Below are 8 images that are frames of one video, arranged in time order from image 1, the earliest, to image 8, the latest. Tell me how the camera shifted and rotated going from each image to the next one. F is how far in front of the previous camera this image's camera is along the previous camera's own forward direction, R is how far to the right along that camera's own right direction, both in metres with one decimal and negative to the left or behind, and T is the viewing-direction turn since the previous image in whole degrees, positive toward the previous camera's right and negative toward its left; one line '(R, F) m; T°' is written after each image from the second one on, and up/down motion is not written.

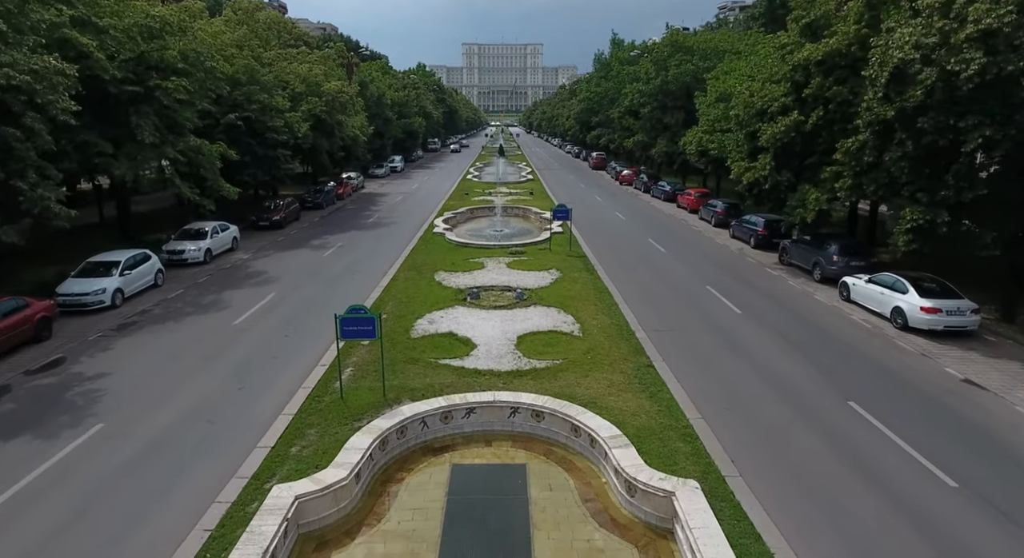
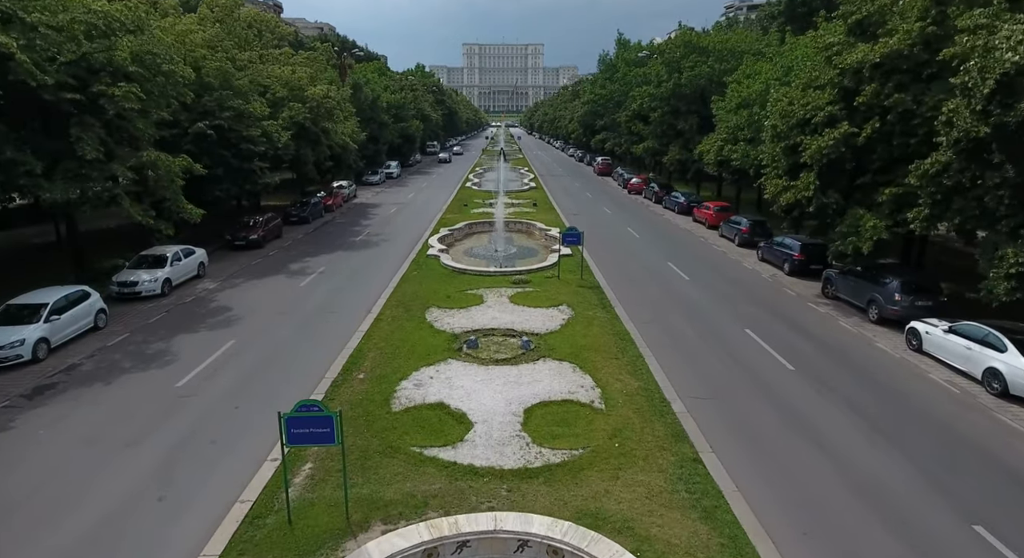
(-0.1, +3.0) m; 0°
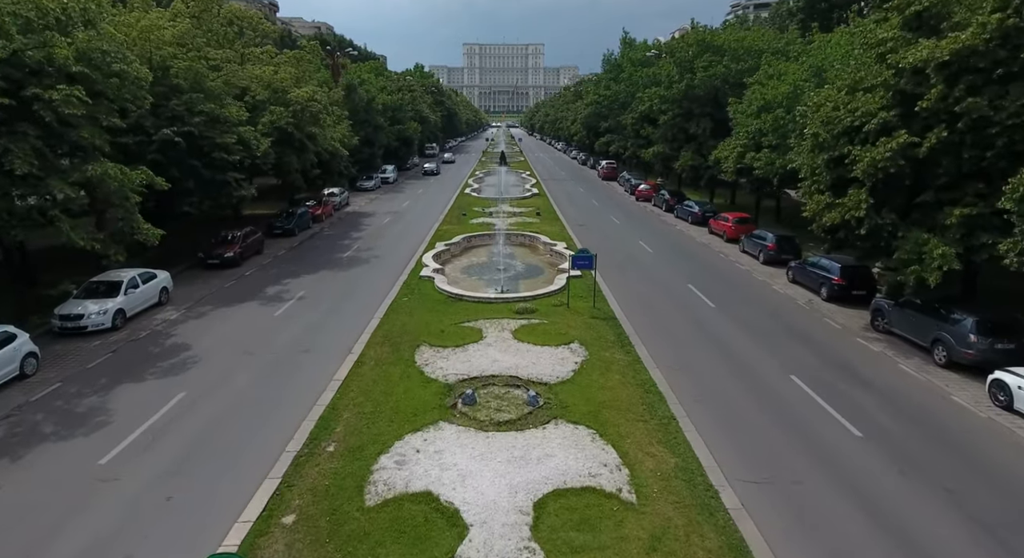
(-0.1, +2.6) m; 0°
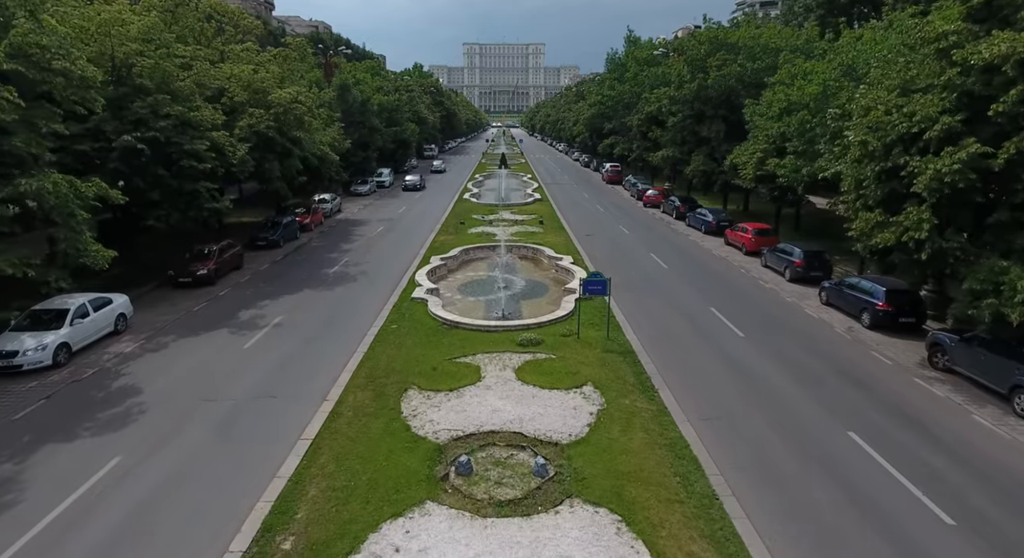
(-0.1, +2.3) m; 0°
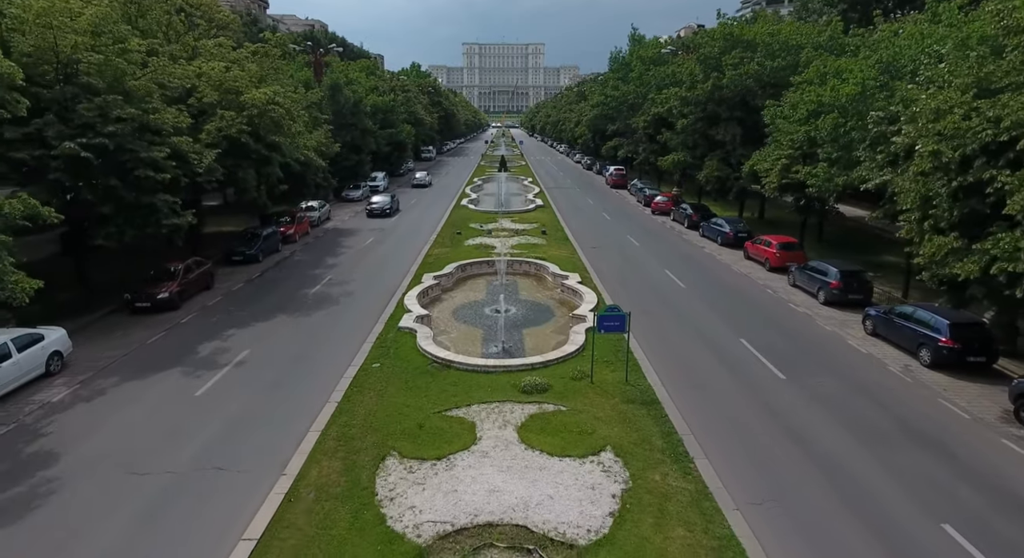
(-0.1, +2.6) m; 0°
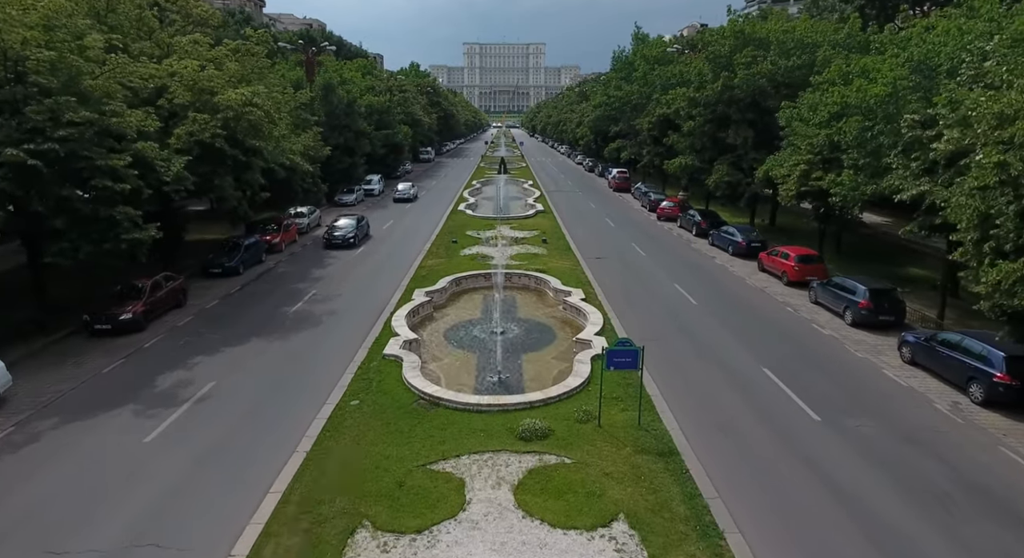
(+0.1, +1.8) m; 0°
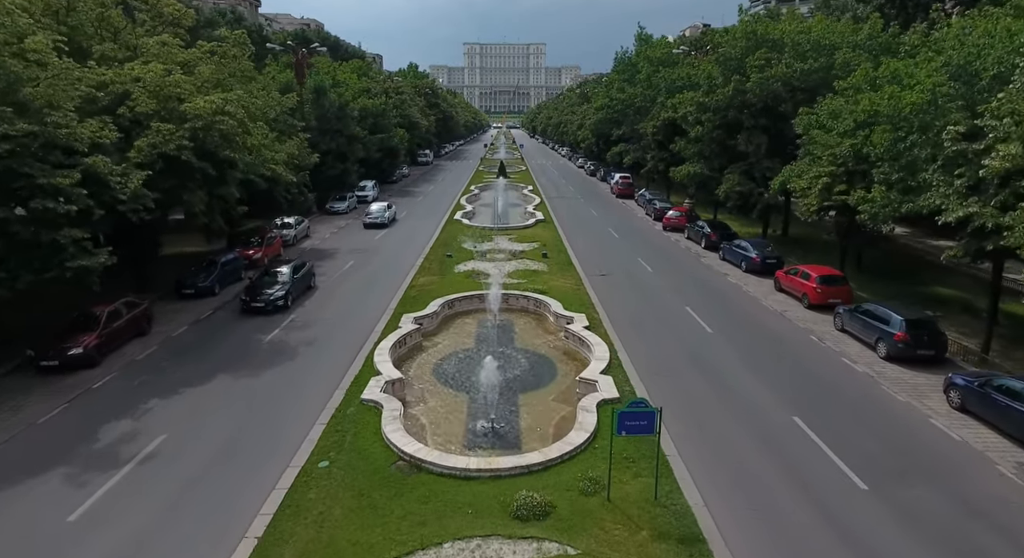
(+0.1, +1.9) m; 0°
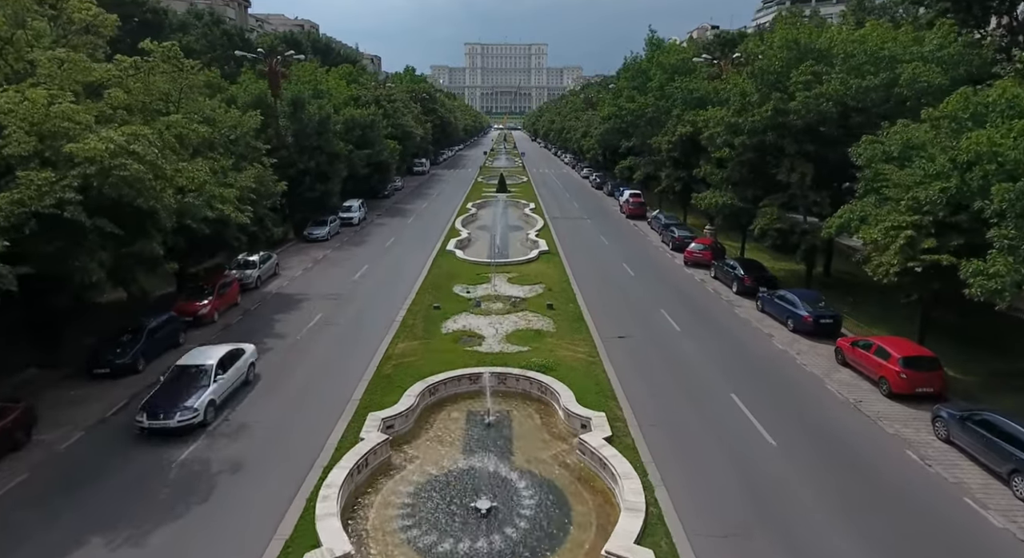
(+0.1, +4.8) m; 0°
